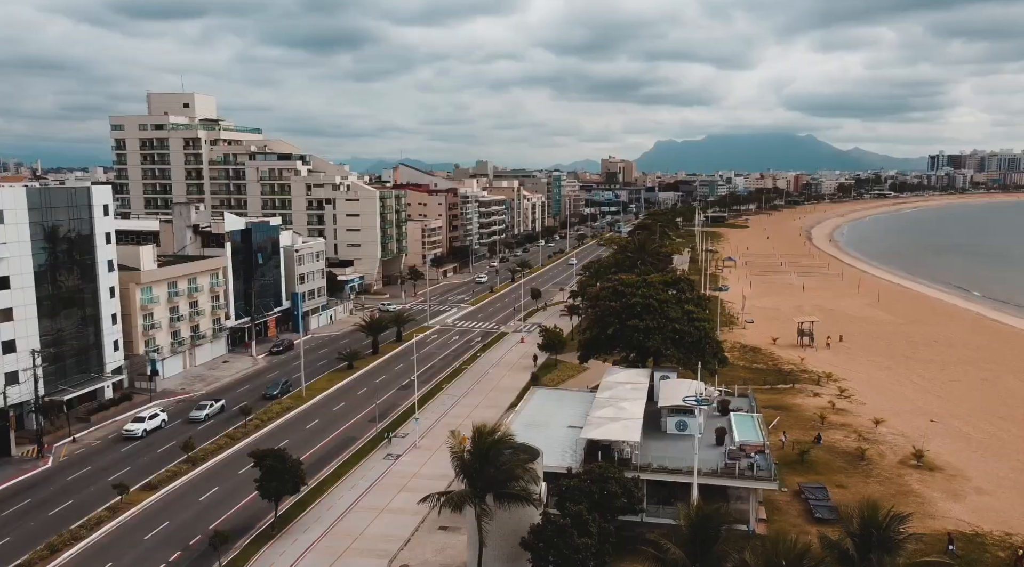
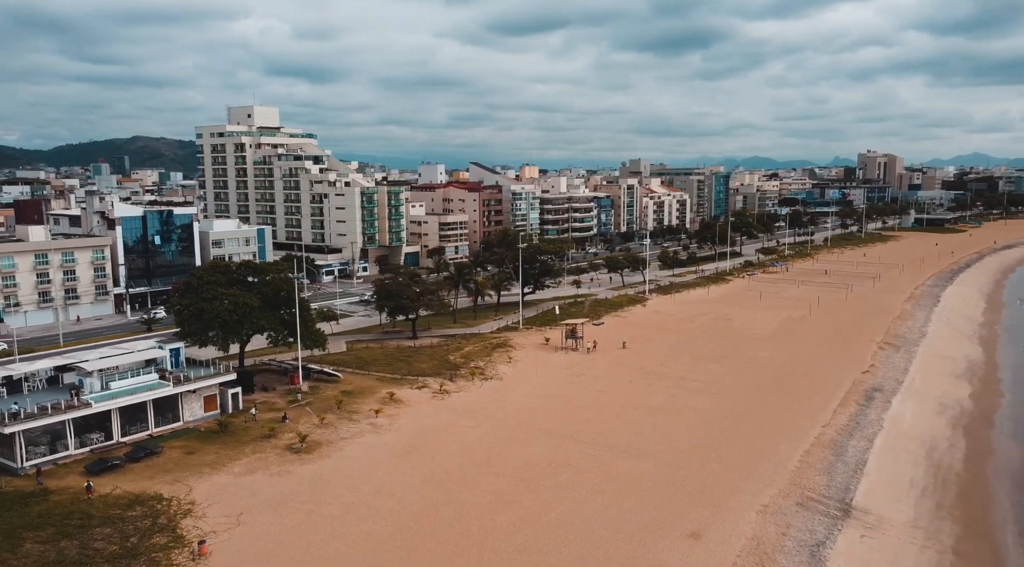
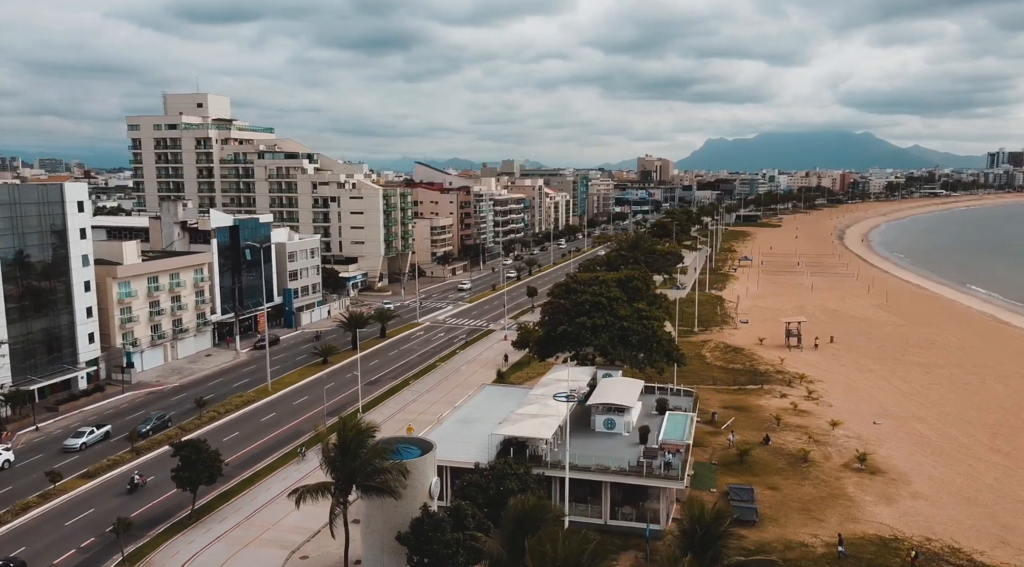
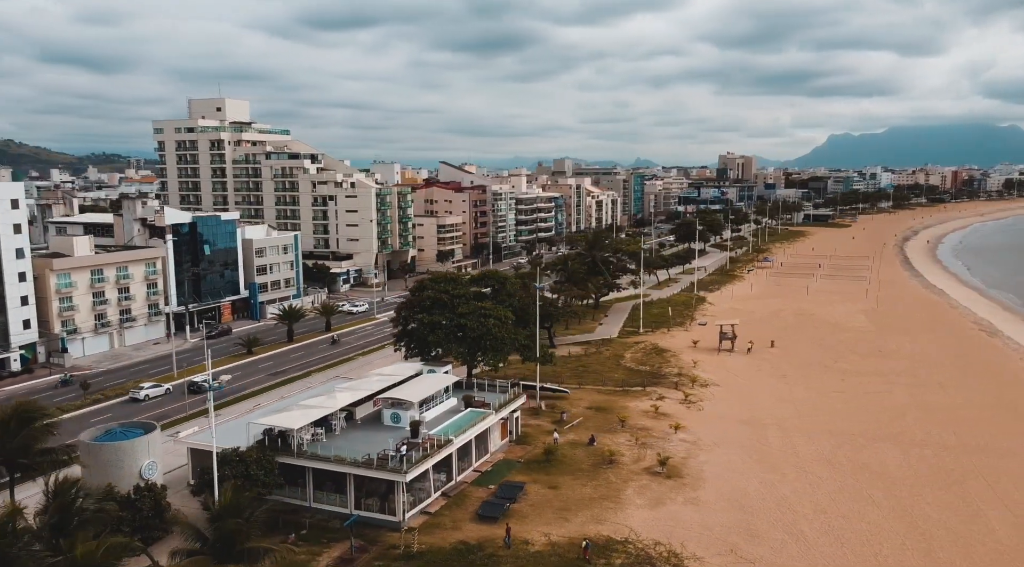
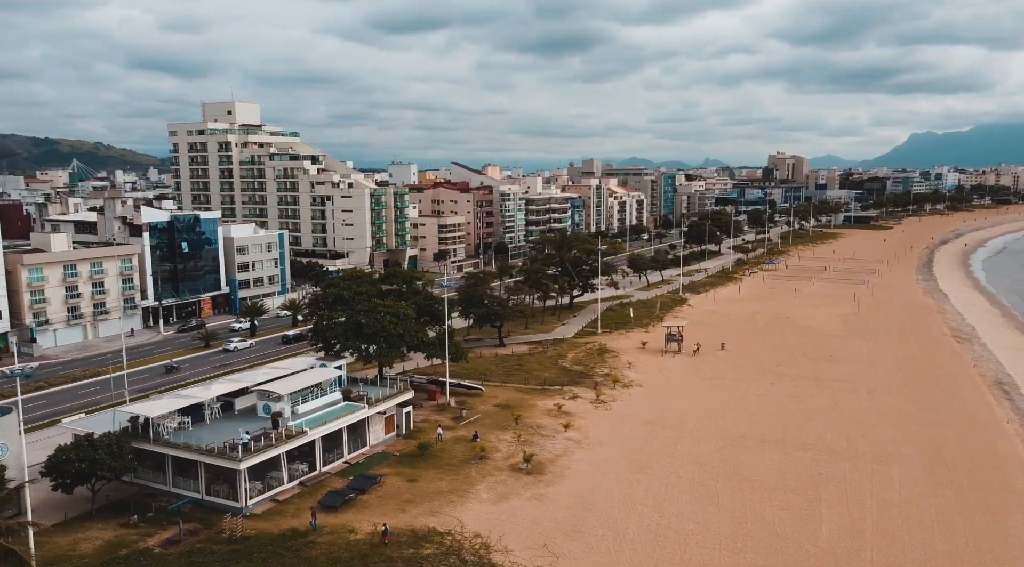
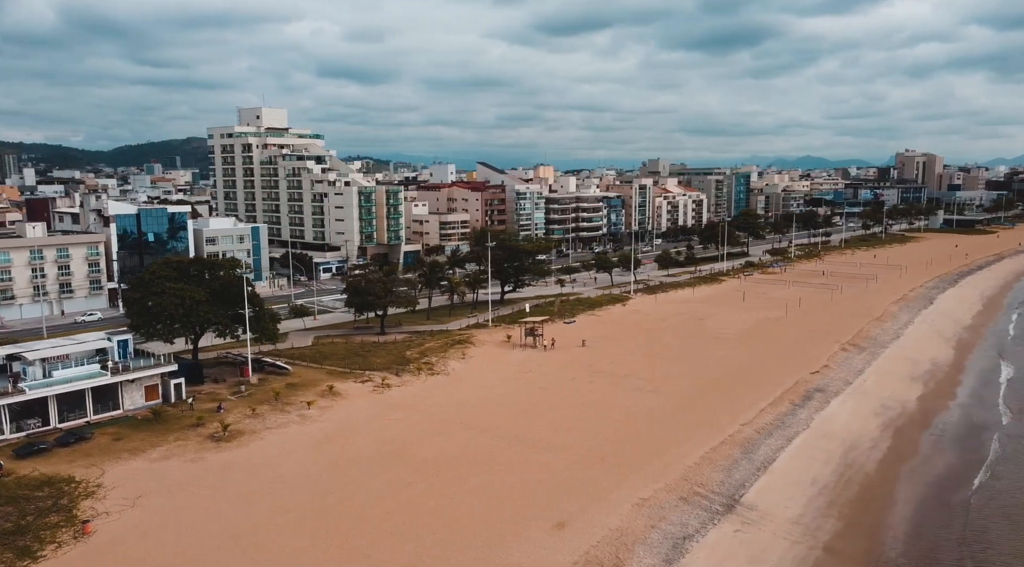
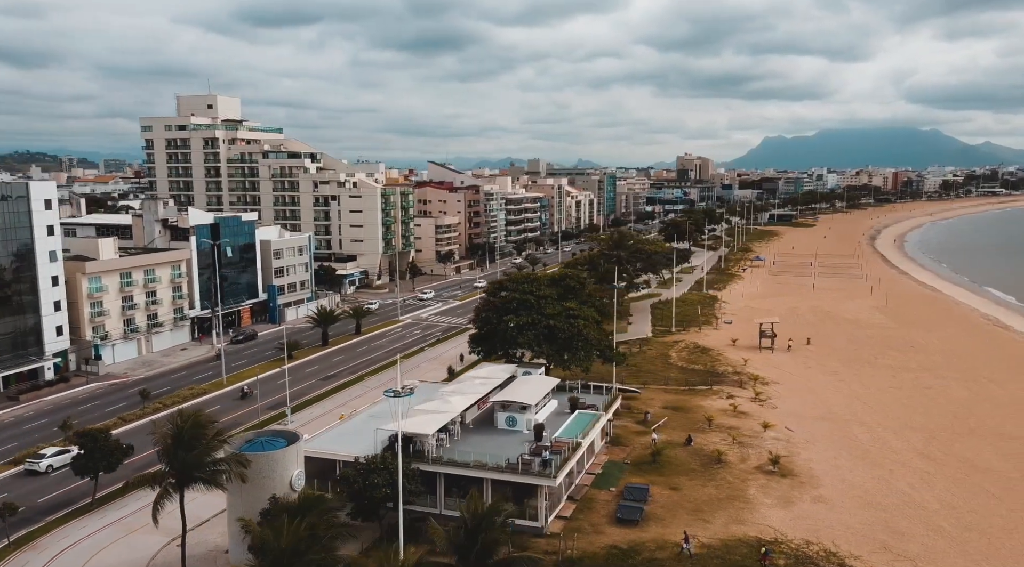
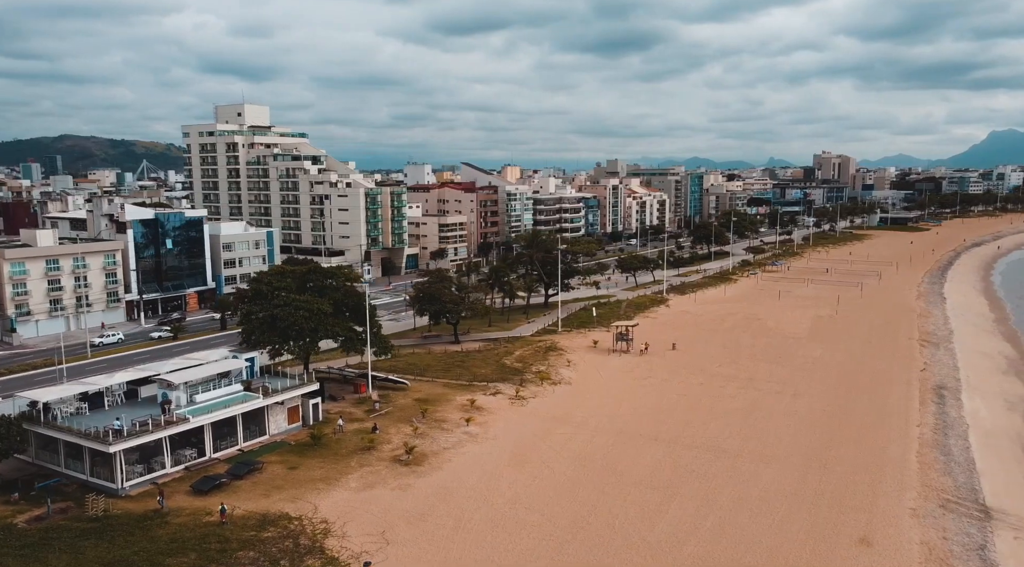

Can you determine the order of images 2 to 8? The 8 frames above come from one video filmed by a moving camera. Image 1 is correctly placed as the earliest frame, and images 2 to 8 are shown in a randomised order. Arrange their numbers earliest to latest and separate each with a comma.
3, 7, 4, 5, 8, 2, 6
